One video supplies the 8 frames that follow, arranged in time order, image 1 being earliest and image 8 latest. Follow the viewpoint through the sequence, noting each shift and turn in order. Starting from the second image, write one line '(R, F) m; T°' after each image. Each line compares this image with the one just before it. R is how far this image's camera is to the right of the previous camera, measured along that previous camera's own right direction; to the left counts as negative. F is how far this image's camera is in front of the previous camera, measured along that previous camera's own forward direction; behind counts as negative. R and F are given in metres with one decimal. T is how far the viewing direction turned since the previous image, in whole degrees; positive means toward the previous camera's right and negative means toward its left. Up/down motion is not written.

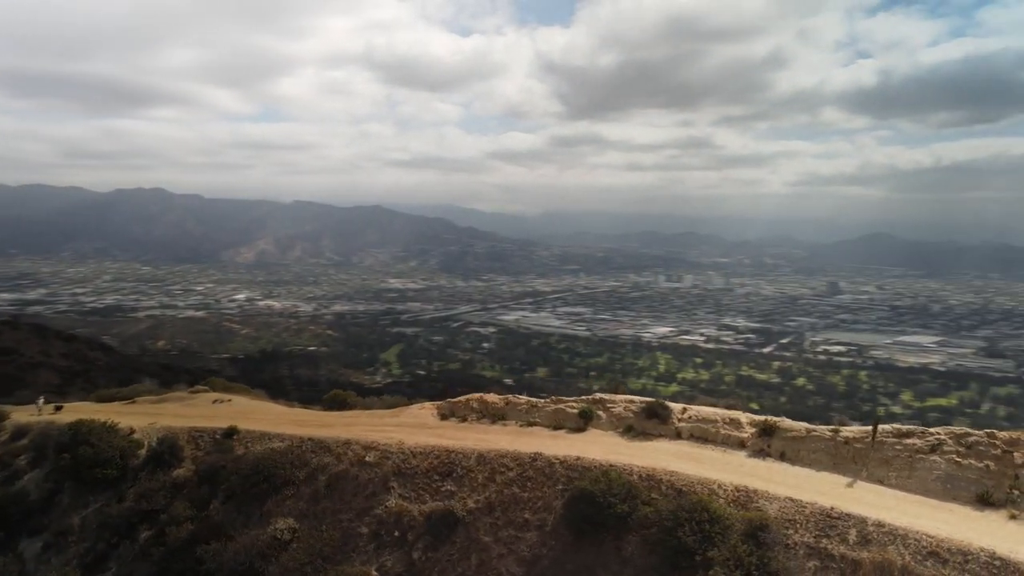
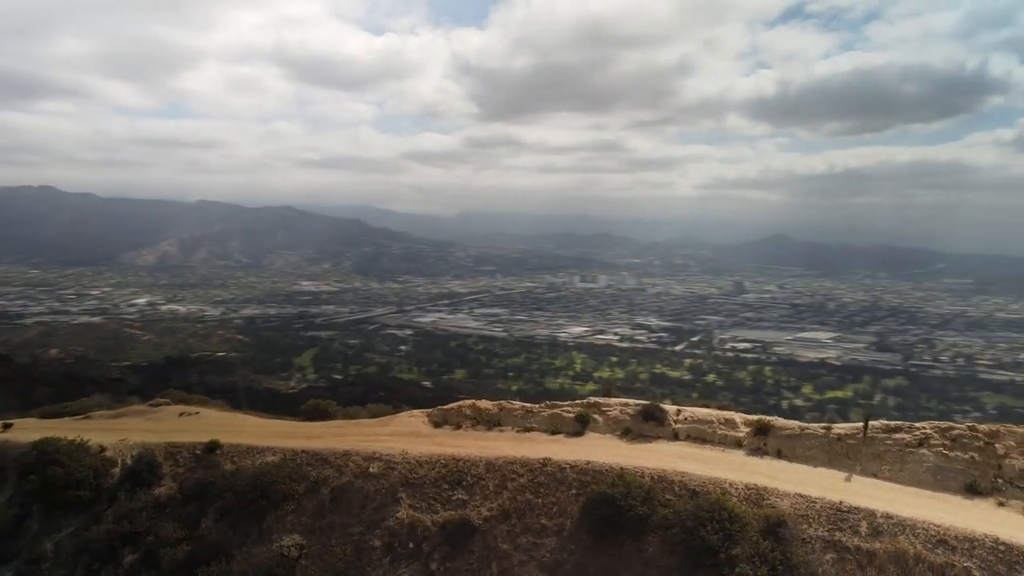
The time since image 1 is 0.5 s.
(-1.2, 0.0) m; +6°
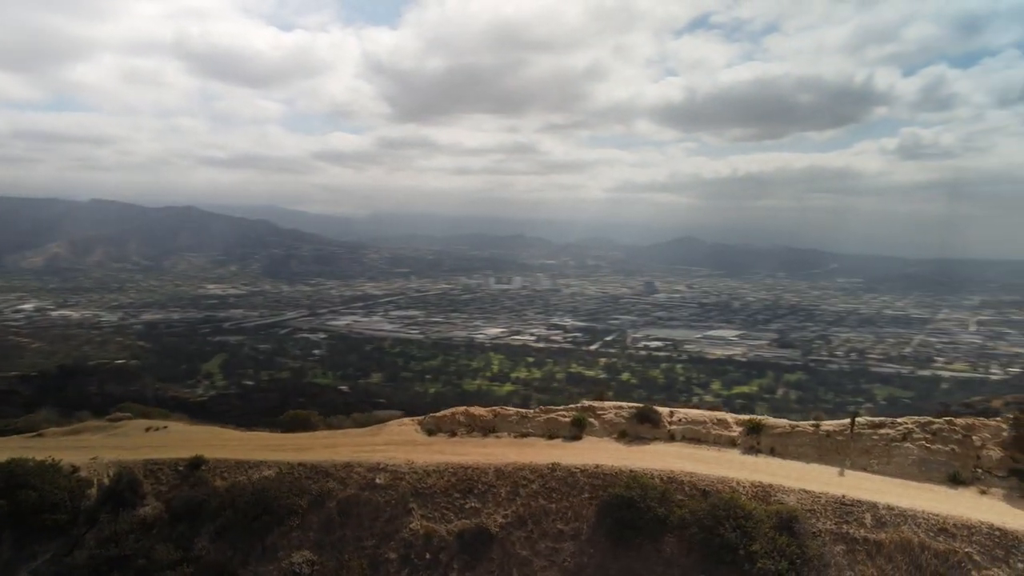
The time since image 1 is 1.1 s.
(-1.2, 0.0) m; +6°
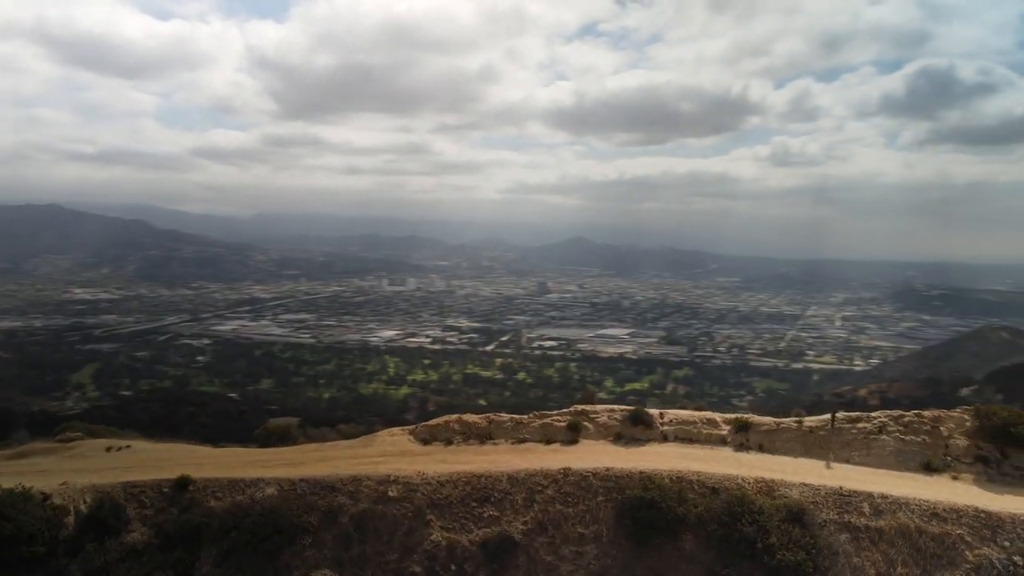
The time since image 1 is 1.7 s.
(-1.6, +0.1) m; +8°
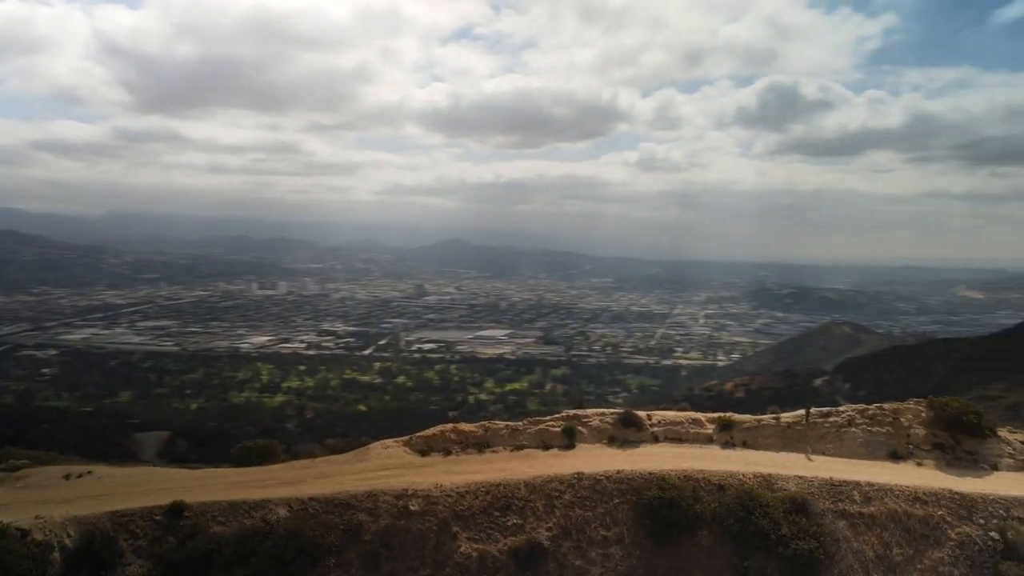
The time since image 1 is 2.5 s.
(-1.8, +0.1) m; +9°
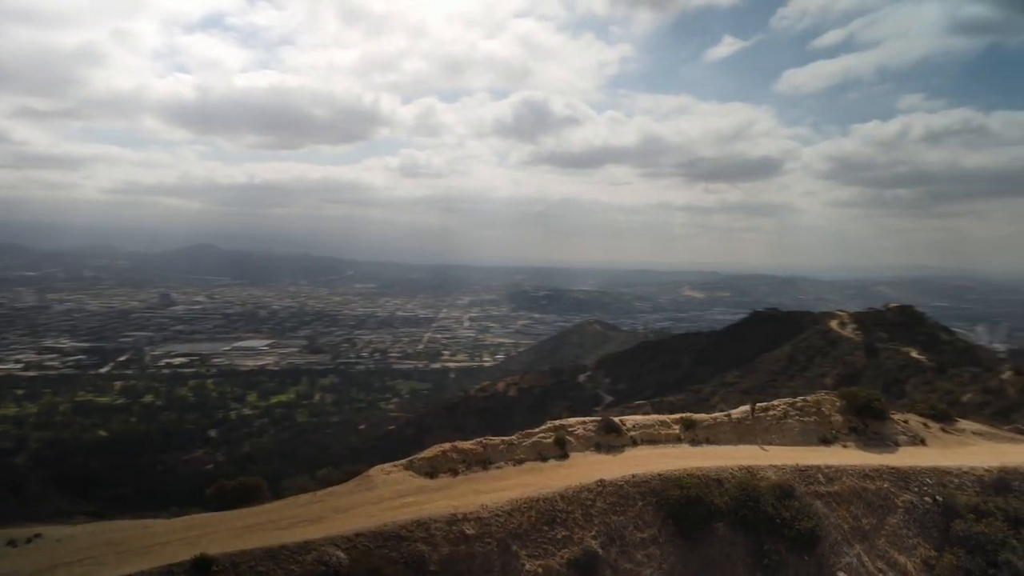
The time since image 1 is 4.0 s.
(-3.6, +0.4) m; +18°
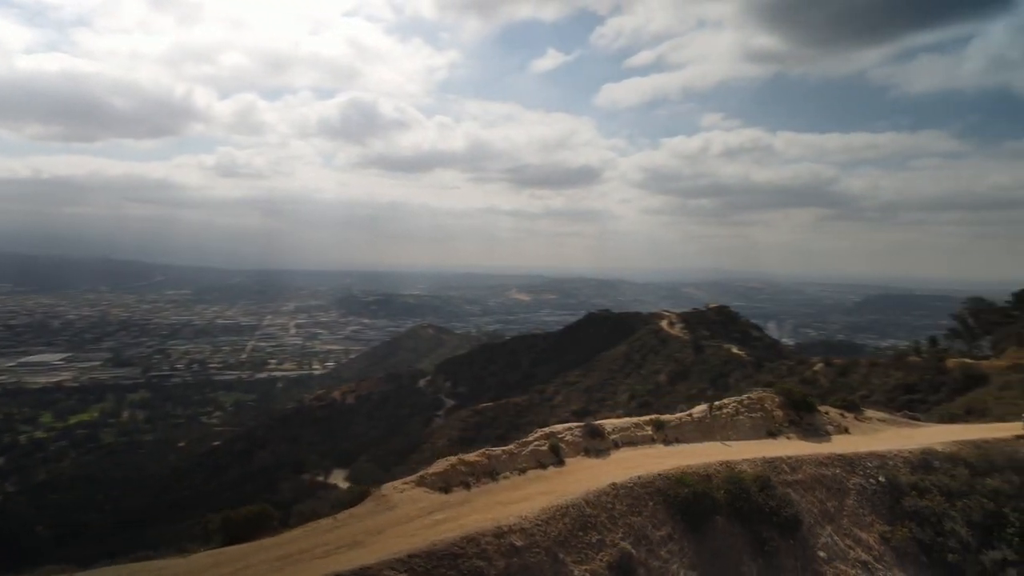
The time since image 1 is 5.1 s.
(-2.7, +0.2) m; +13°
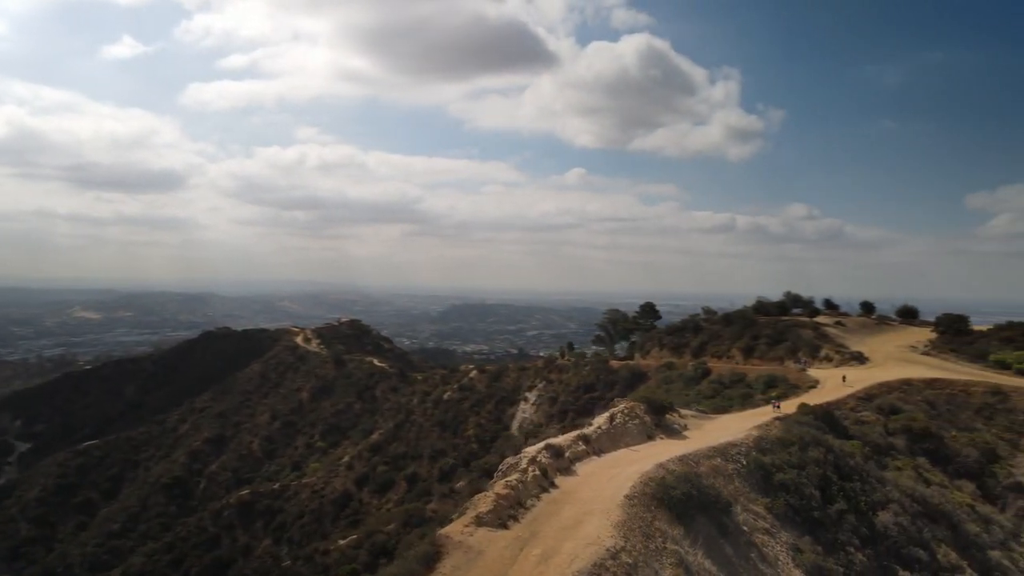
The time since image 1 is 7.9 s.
(-6.4, +1.3) m; +30°
